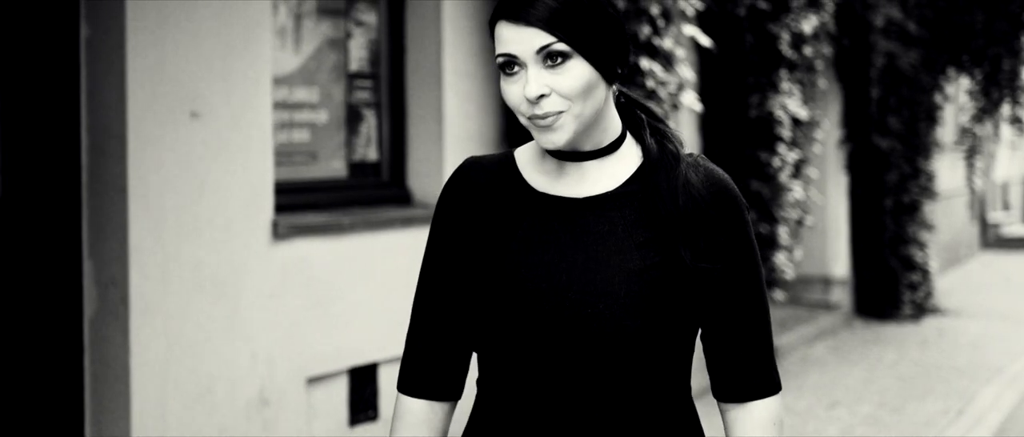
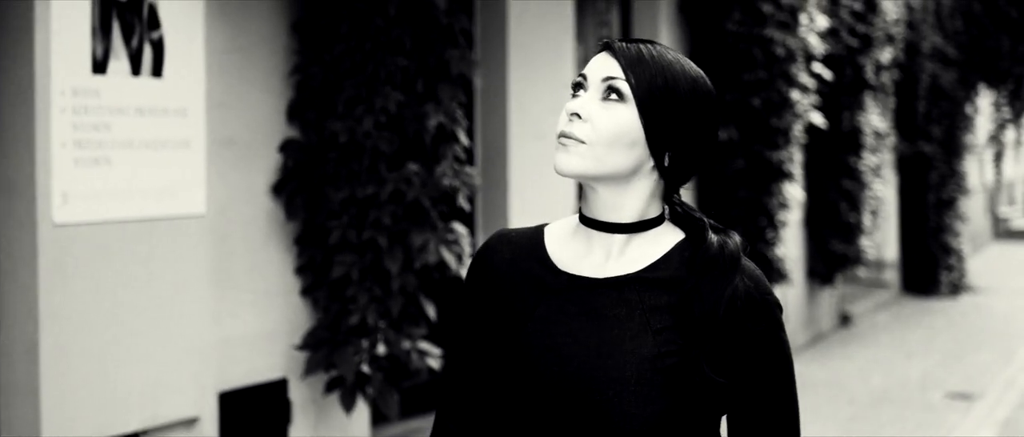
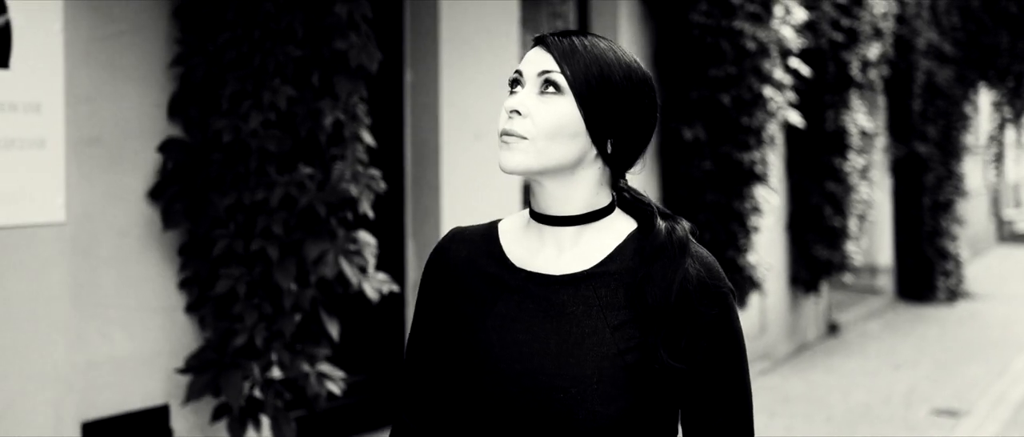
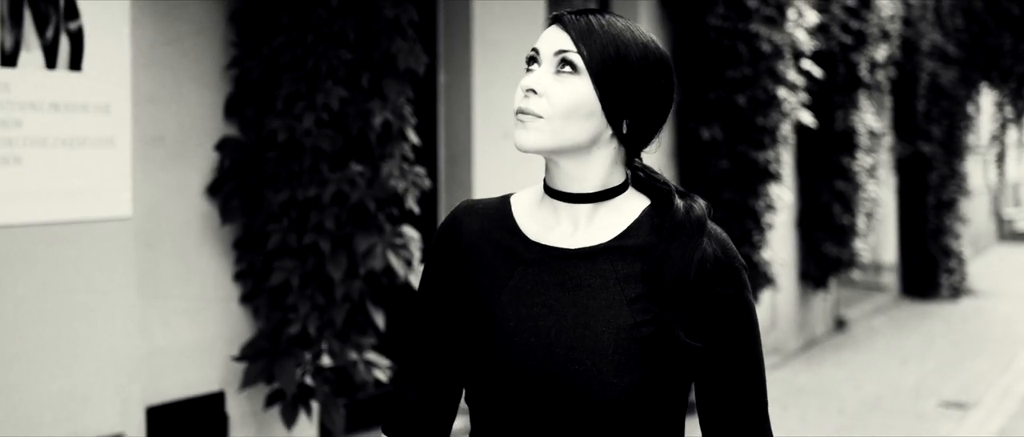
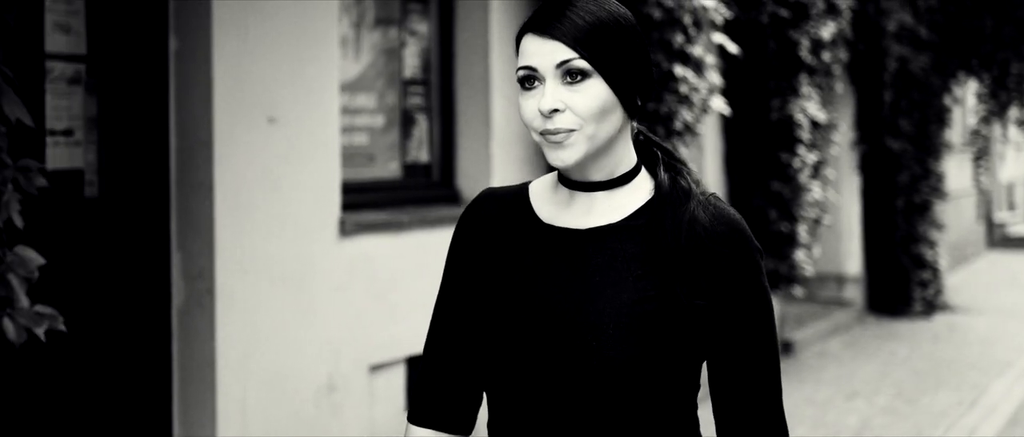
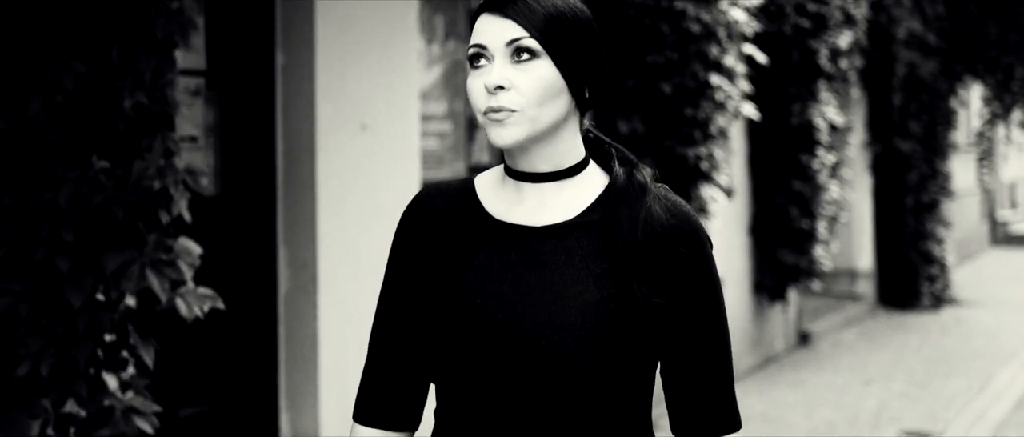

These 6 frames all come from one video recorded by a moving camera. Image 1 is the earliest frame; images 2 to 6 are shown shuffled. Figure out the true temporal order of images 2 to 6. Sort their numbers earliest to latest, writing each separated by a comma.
5, 6, 3, 4, 2
